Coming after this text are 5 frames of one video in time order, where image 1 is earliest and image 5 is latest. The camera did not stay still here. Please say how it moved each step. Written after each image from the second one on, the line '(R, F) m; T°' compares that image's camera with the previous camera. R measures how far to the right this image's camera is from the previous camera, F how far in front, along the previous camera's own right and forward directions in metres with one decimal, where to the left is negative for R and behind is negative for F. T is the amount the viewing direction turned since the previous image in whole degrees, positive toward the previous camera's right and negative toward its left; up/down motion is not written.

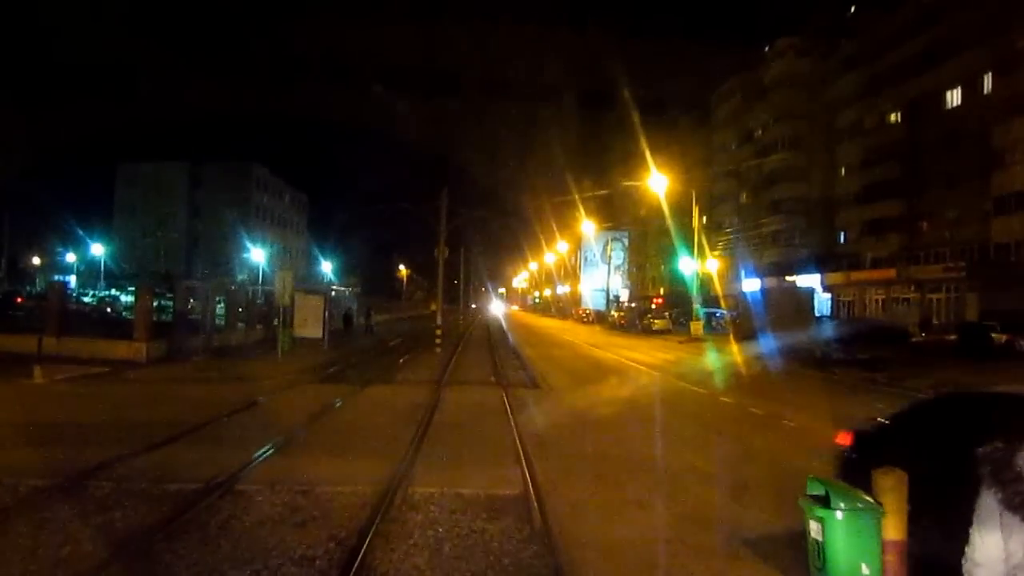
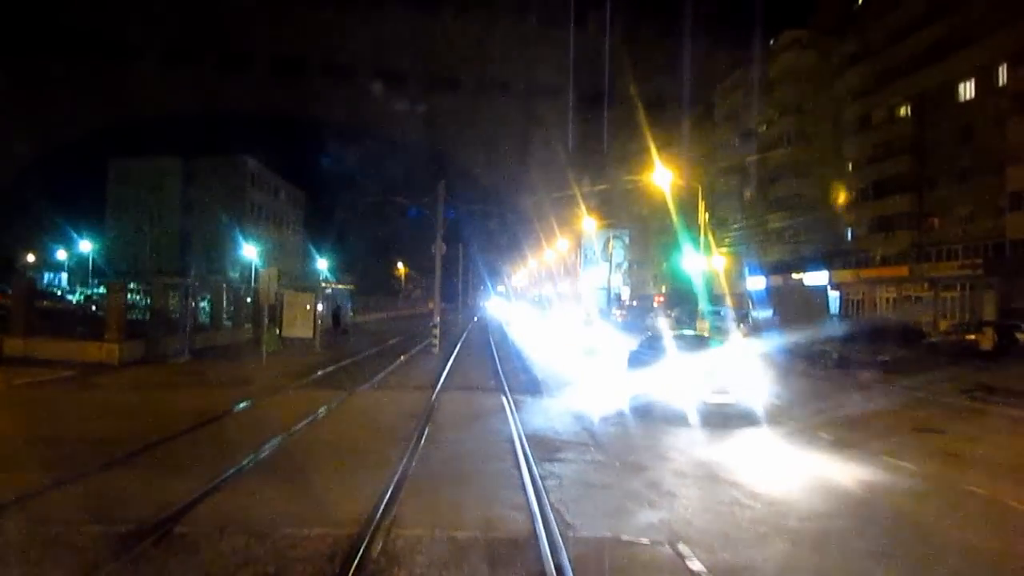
(-0.1, +1.4) m; 0°
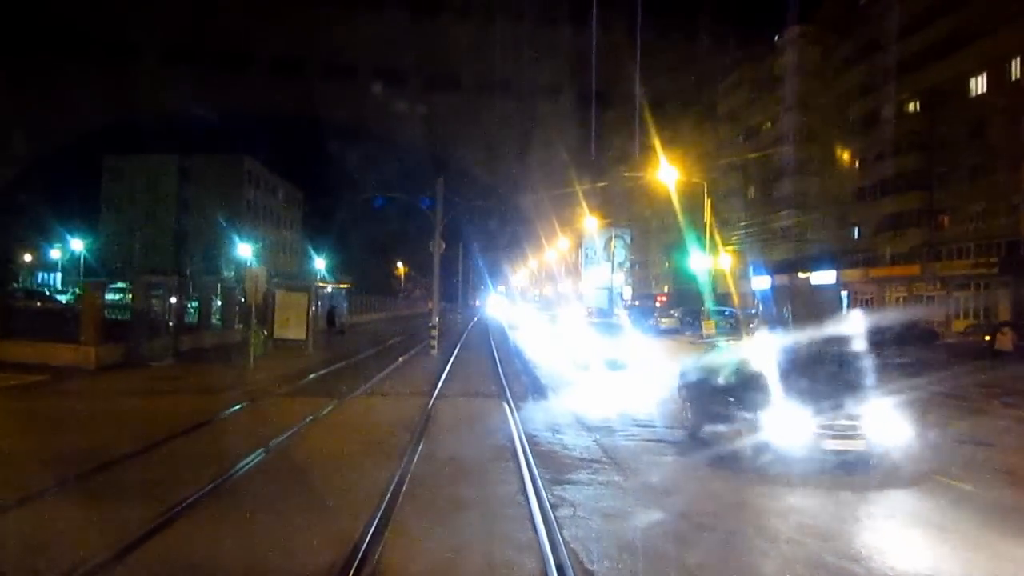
(0.0, +1.2) m; 0°
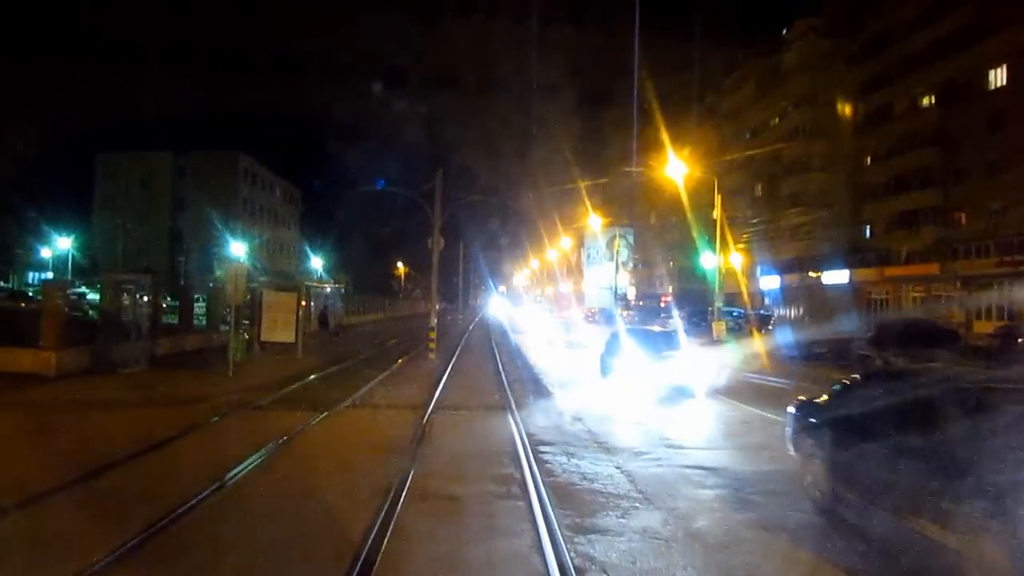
(-0.1, +1.7) m; 0°
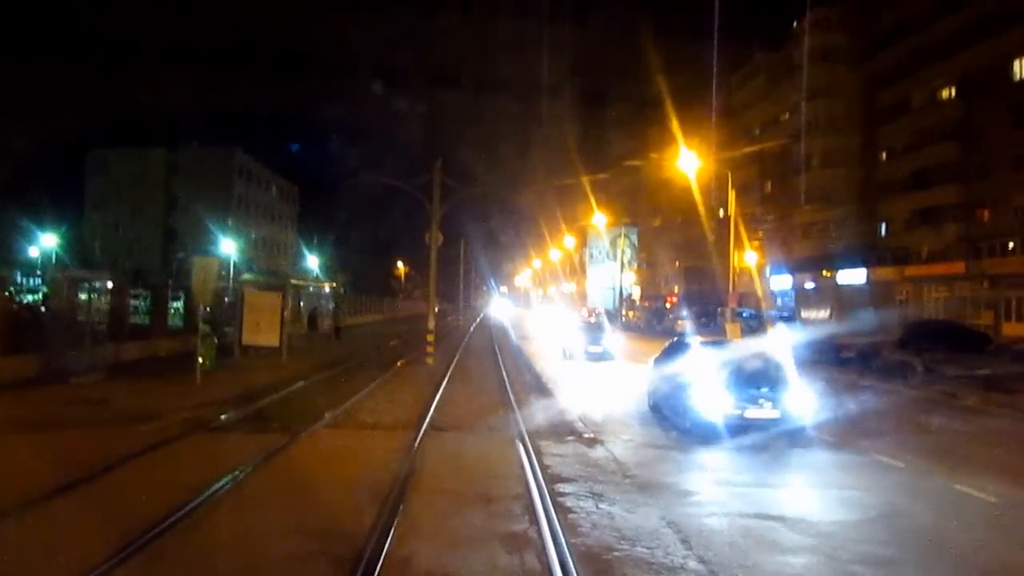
(-0.1, +2.1) m; 0°
